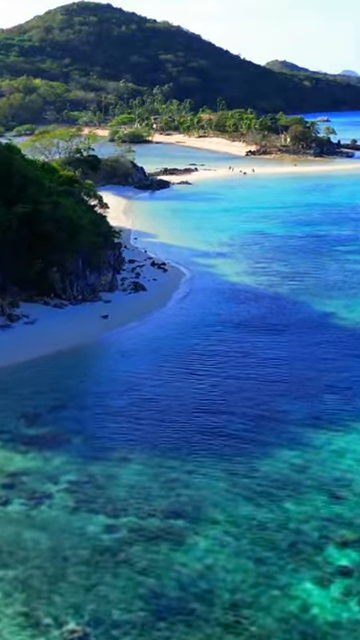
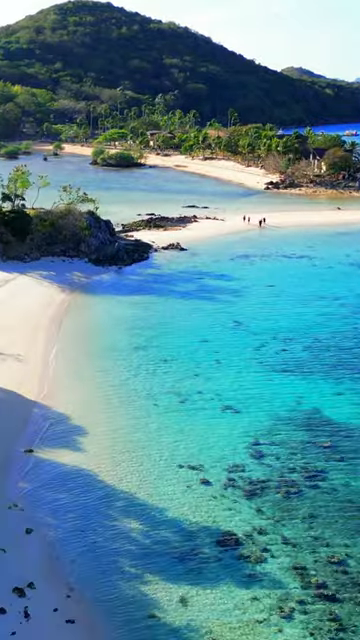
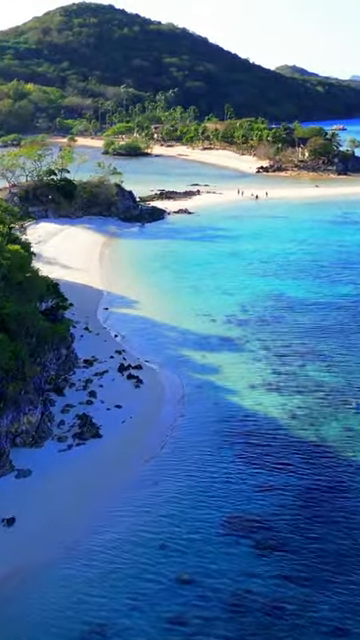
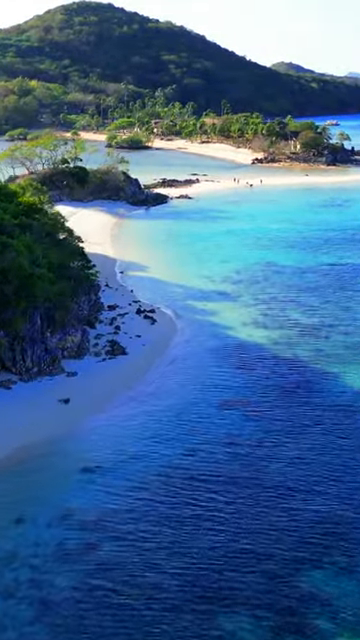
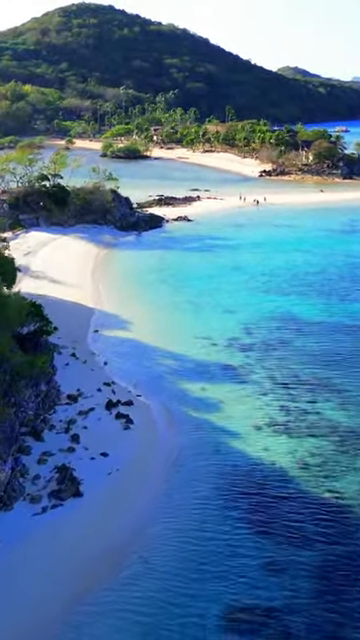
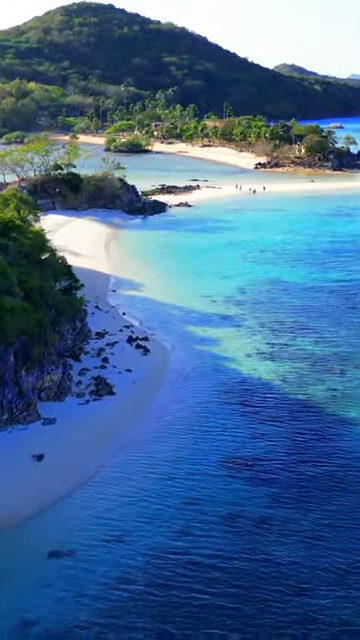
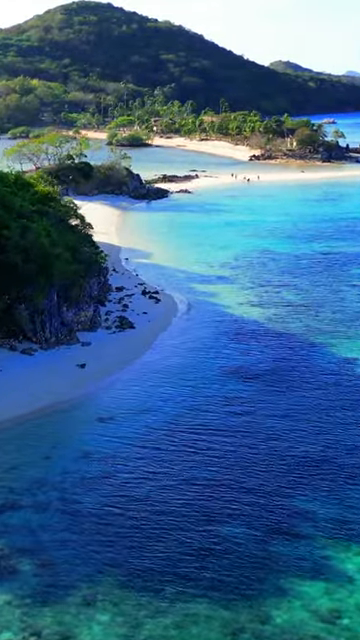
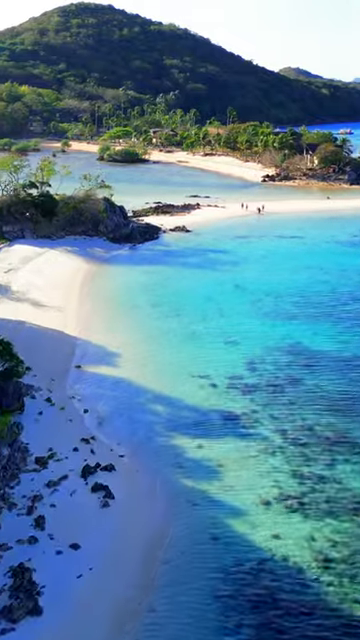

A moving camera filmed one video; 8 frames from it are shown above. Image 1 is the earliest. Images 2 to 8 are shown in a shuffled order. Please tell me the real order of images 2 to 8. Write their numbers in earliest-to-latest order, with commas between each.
7, 4, 6, 3, 5, 8, 2
